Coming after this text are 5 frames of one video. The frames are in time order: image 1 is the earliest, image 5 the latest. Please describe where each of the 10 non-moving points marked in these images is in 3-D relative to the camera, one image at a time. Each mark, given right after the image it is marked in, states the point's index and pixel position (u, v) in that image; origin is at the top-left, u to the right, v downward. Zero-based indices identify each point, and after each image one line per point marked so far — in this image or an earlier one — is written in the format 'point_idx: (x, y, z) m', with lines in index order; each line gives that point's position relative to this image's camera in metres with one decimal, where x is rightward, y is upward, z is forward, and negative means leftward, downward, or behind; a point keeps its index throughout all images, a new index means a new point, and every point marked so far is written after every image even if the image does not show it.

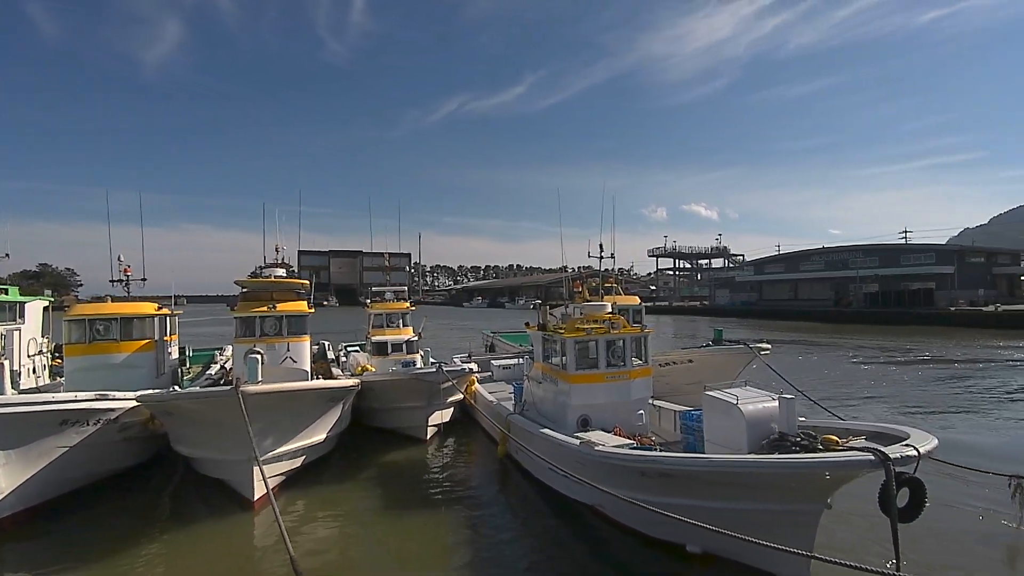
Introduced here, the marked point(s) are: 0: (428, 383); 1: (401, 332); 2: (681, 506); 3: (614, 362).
0: (-1.4, -1.5, +9.1) m
1: (-2.6, -1.0, +13.1) m
2: (+1.6, -2.1, +5.5) m
3: (+1.5, -1.1, +8.5) m
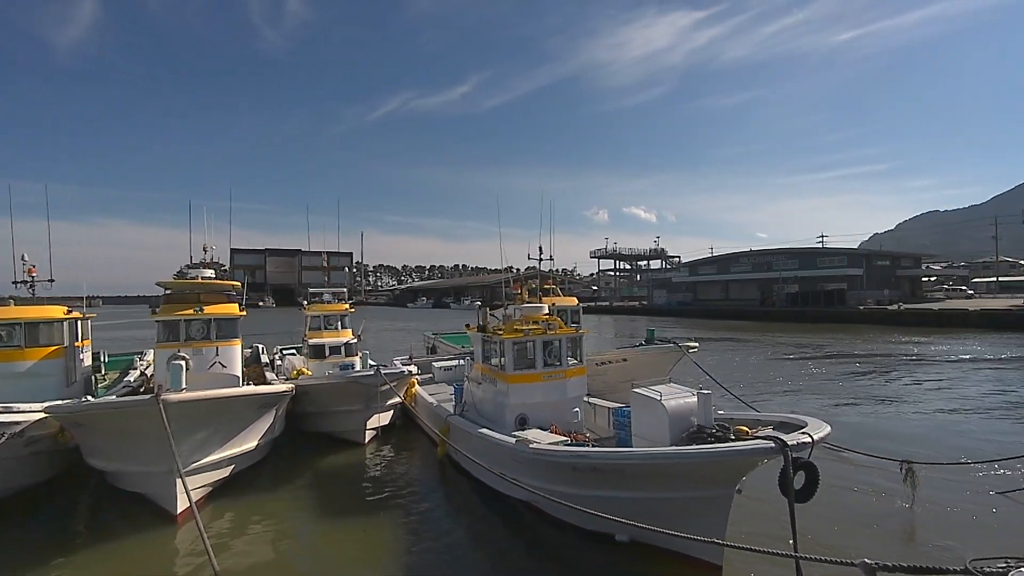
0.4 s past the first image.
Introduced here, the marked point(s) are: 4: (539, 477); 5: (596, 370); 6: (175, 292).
0: (-2.3, -1.6, +9.1) m
1: (-3.9, -1.1, +13.0) m
2: (+1.0, -2.1, +5.8) m
3: (+0.6, -1.1, +8.8) m
4: (+0.3, -2.1, +6.4) m
5: (+1.9, -1.8, +12.7) m
6: (-5.3, -0.1, +8.9) m
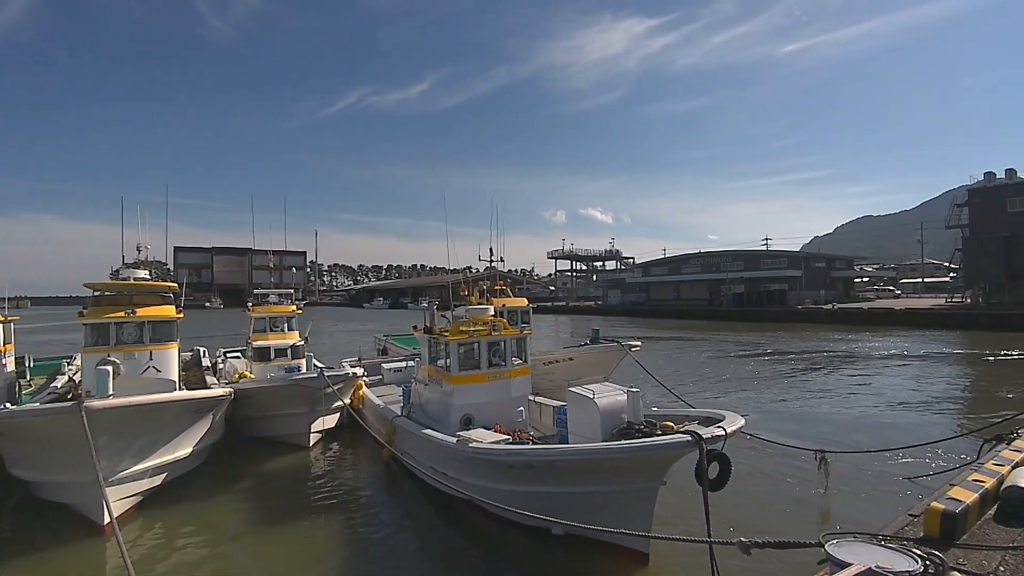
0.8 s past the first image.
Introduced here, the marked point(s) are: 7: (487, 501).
0: (-3.2, -1.6, +9.1) m
1: (-5.1, -1.1, +12.9) m
2: (+0.3, -2.2, +6.1) m
3: (-0.3, -1.2, +9.0) m
4: (-0.4, -2.2, +6.6) m
5: (+0.8, -1.9, +13.0) m
6: (-6.1, -0.1, +8.7) m
7: (-0.3, -2.5, +6.6) m
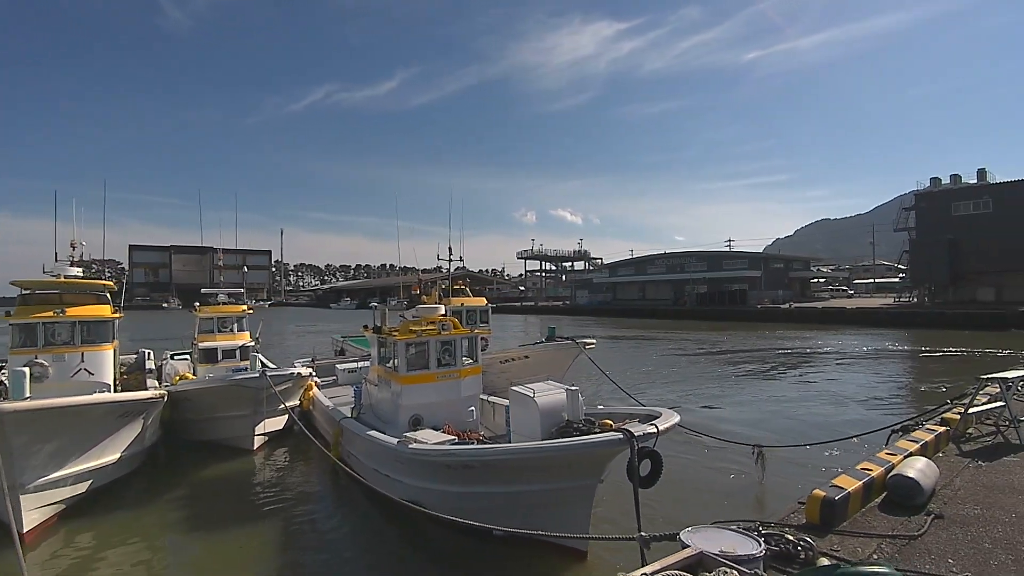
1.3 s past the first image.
0: (-4.0, -1.6, +8.8) m
1: (-6.1, -1.1, +12.6) m
2: (-0.3, -2.2, +6.0) m
3: (-1.1, -1.2, +9.0) m
4: (-1.1, -2.2, +6.5) m
5: (-0.3, -1.9, +13.0) m
6: (-6.9, -0.1, +8.3) m
7: (-1.0, -2.5, +6.6) m
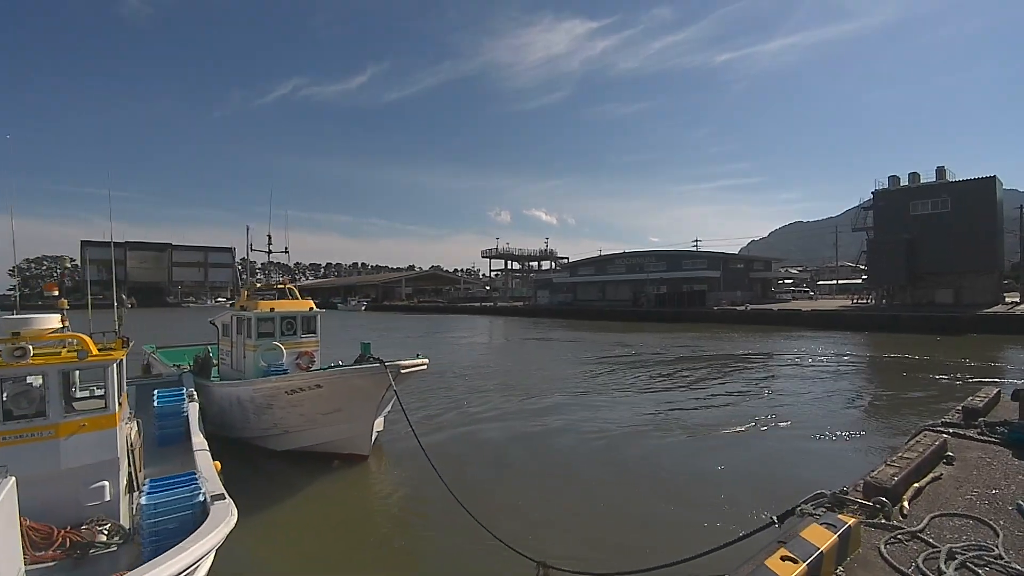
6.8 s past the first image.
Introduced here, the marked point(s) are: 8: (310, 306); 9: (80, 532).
0: (-7.5, -1.6, +5.3) m
1: (-9.7, -1.1, +9.0) m
2: (-3.7, -2.2, +2.7) m
3: (-4.6, -1.2, +5.6) m
4: (-4.5, -2.2, +3.2) m
5: (-3.9, -1.9, +9.6) m
6: (-10.3, -0.1, +4.7) m
7: (-4.4, -2.5, +3.2) m
8: (-4.5, -0.4, +12.7) m
9: (-4.1, -2.2, +5.2) m
